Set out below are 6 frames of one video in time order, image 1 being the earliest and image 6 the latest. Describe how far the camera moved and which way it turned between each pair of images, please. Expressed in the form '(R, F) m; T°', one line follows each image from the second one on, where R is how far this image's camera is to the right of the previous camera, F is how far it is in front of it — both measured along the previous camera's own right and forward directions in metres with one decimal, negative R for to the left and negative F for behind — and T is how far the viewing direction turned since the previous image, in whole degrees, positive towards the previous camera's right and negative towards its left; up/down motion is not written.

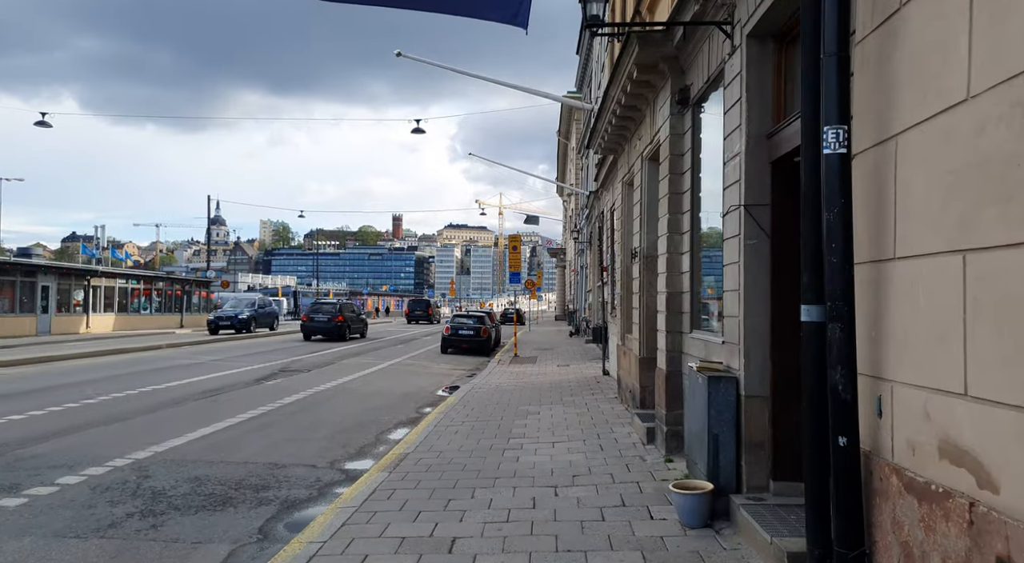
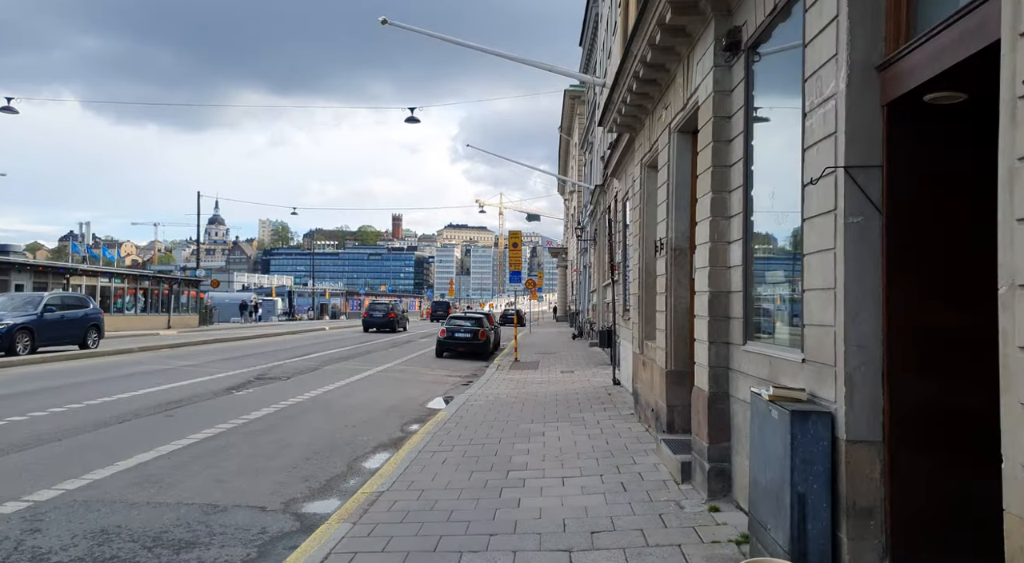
(0.0, +1.5) m; 0°
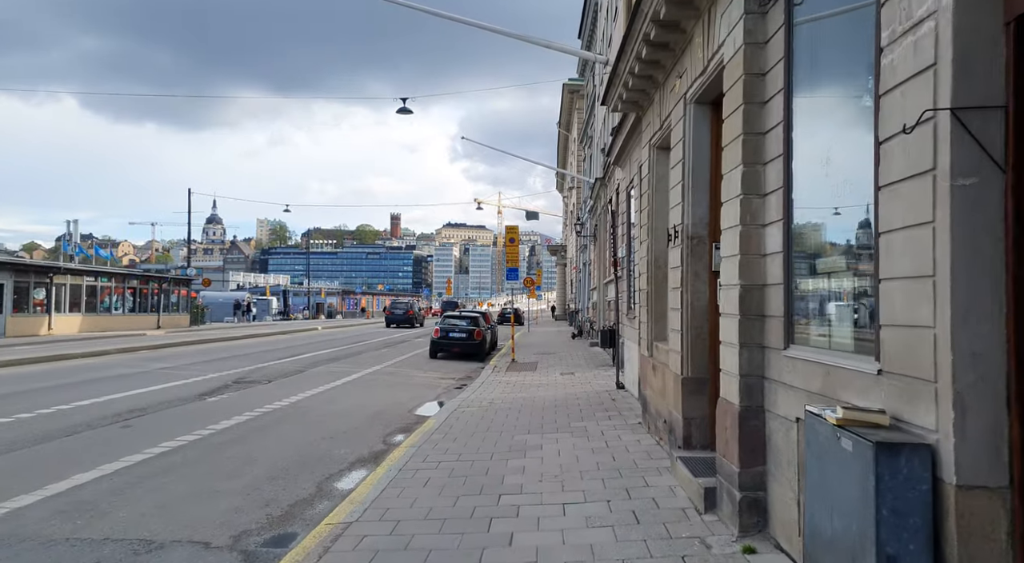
(+0.1, +1.0) m; 0°
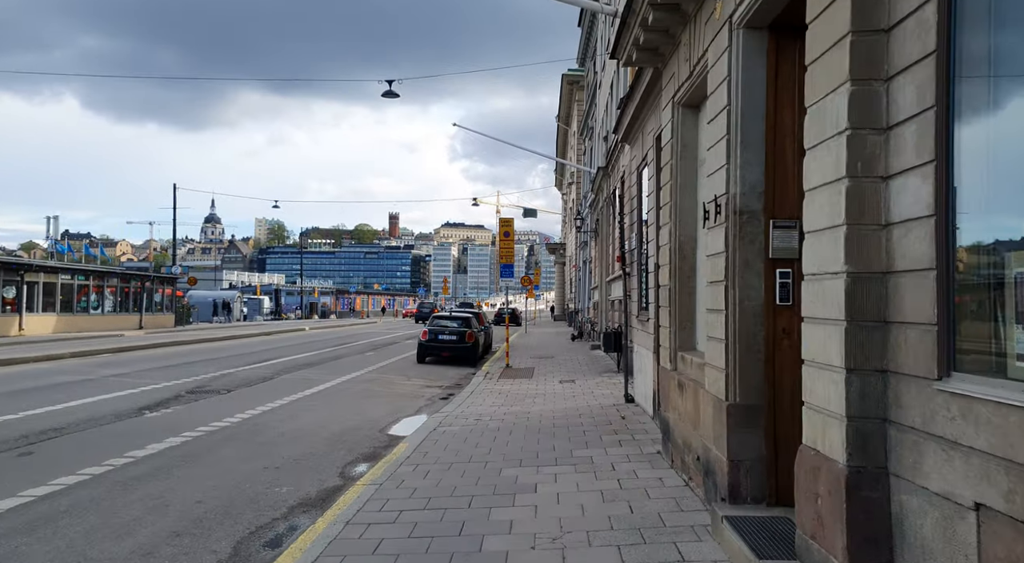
(+0.1, +1.8) m; 0°
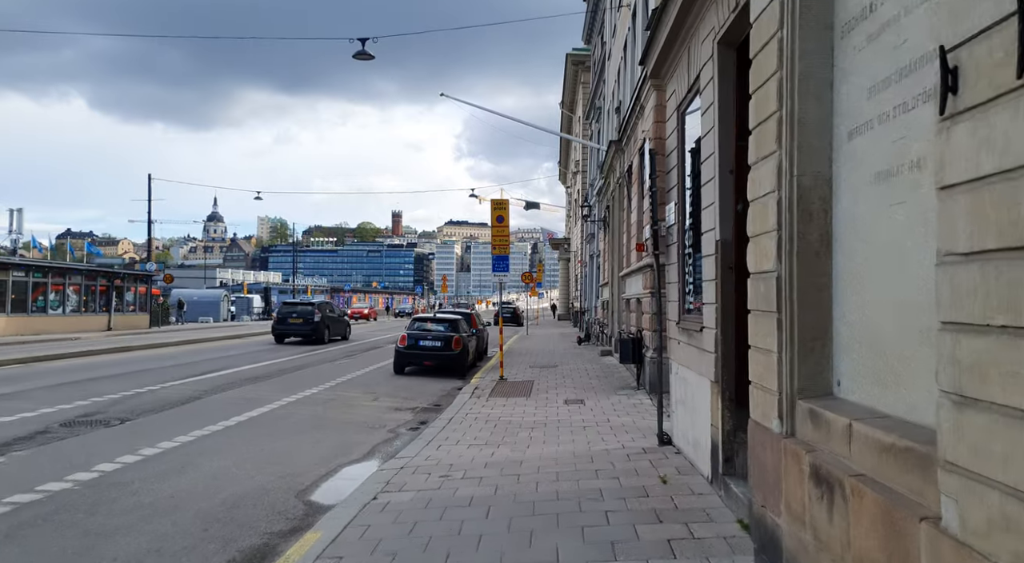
(+0.2, +3.3) m; 0°
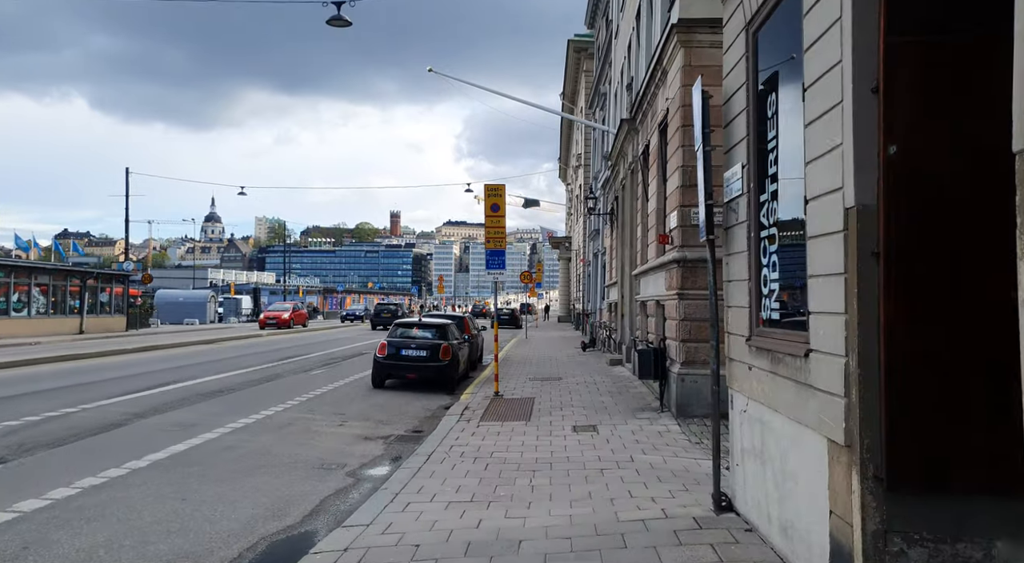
(0.0, +2.3) m; 0°
